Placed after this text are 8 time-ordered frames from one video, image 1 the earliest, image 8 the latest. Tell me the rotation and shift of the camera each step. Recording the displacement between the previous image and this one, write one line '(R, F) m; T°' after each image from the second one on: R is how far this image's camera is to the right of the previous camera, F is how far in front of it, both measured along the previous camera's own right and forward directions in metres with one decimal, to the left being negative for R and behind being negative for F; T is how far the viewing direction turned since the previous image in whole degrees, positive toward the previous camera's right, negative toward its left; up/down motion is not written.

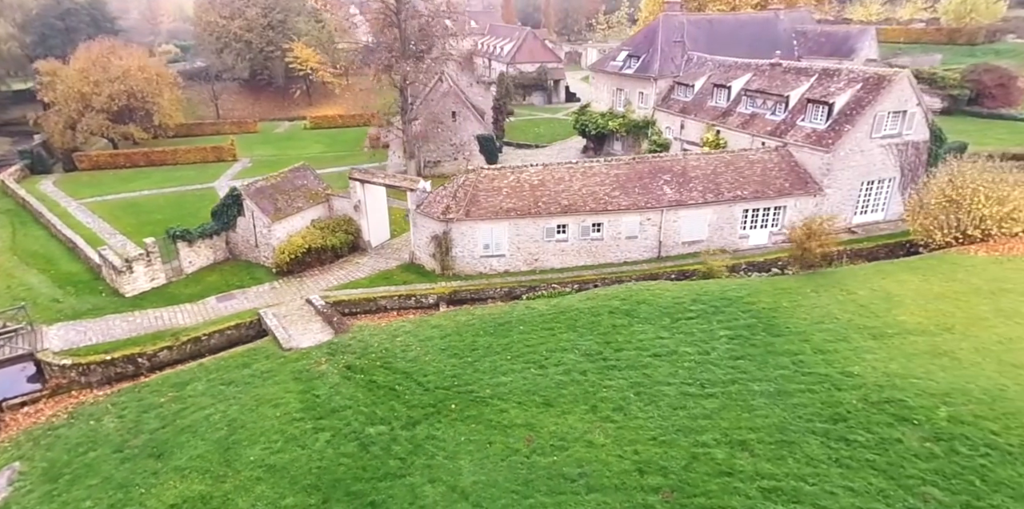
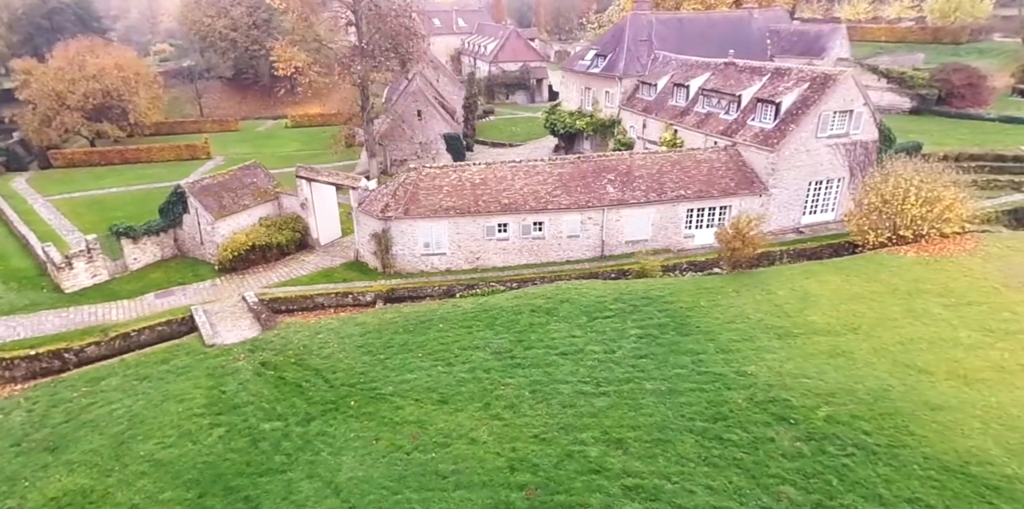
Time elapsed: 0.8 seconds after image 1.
(+3.3, -0.1) m; -1°
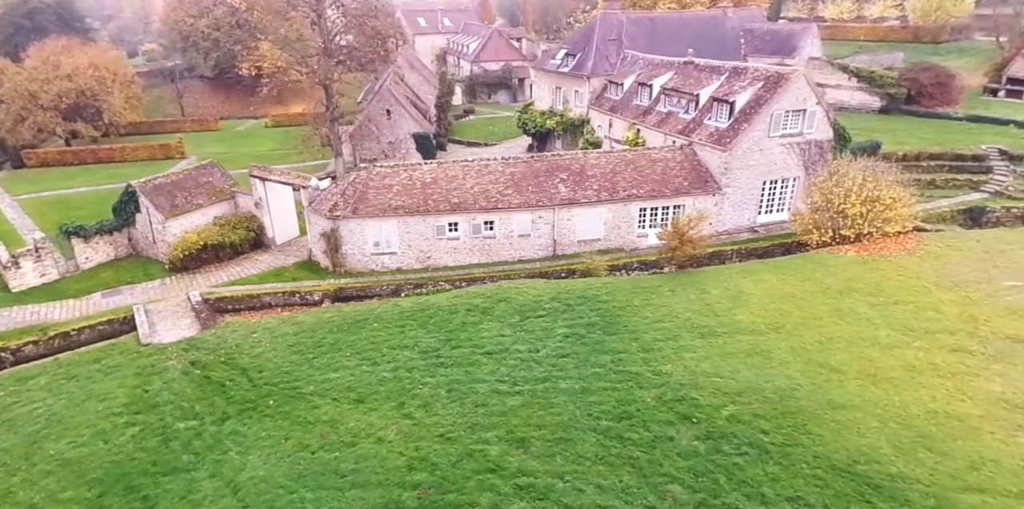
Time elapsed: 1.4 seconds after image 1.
(+2.5, 0.0) m; 0°
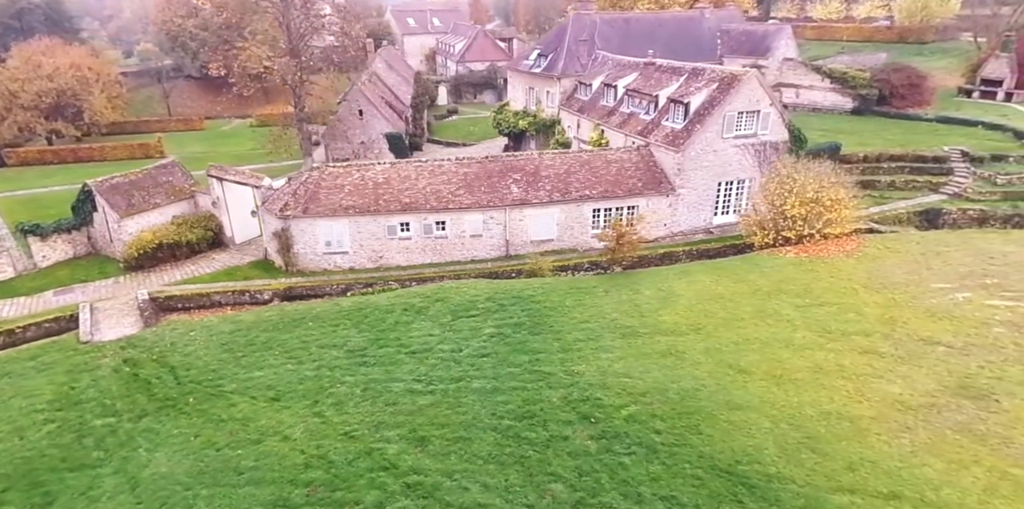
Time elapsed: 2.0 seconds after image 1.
(+2.7, -0.1) m; 0°
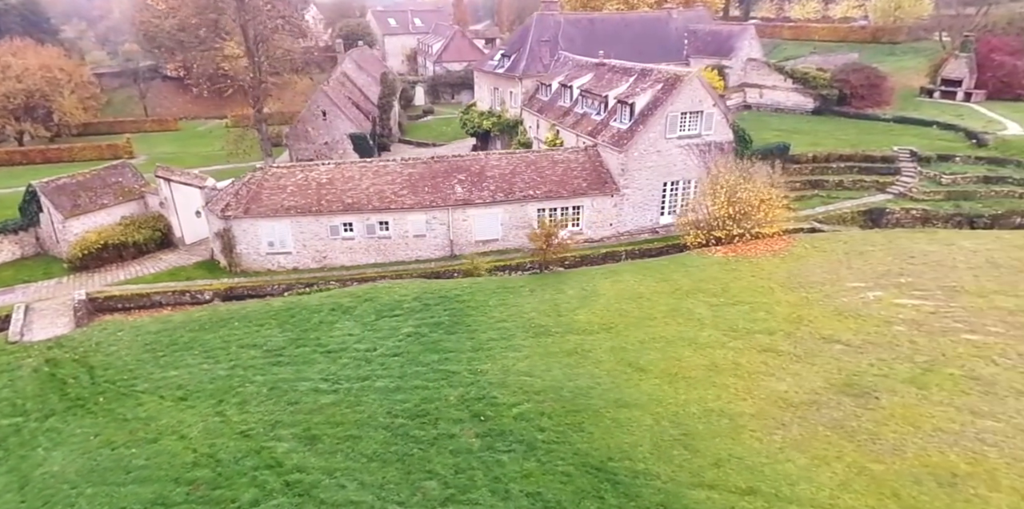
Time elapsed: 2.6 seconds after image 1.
(+2.8, -0.2) m; 0°
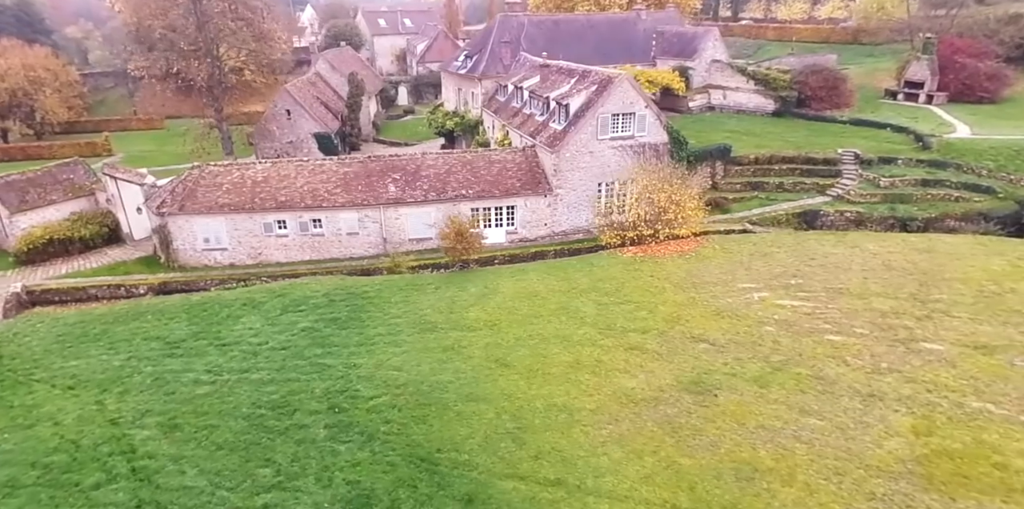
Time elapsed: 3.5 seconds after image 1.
(+4.2, -0.4) m; -1°
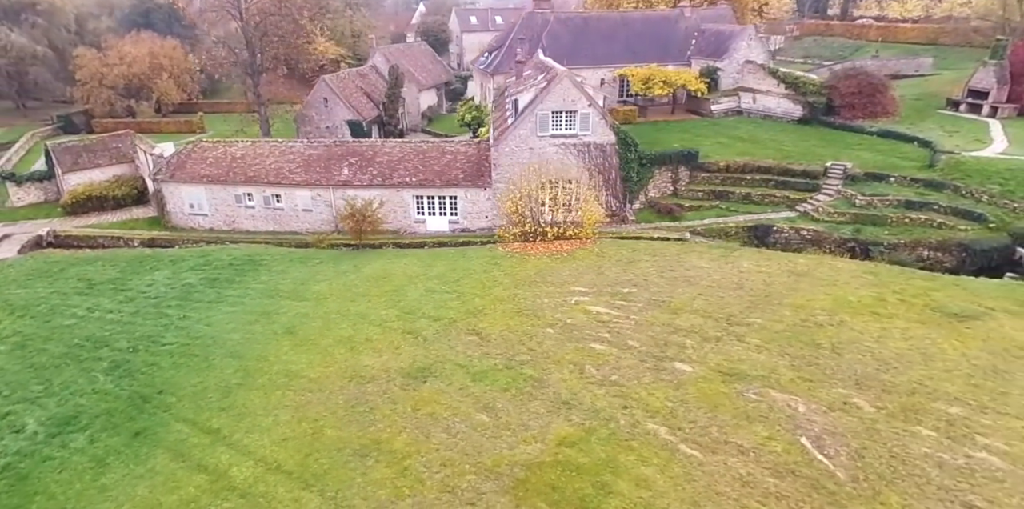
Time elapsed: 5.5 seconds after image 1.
(+10.5, +0.4) m; -12°
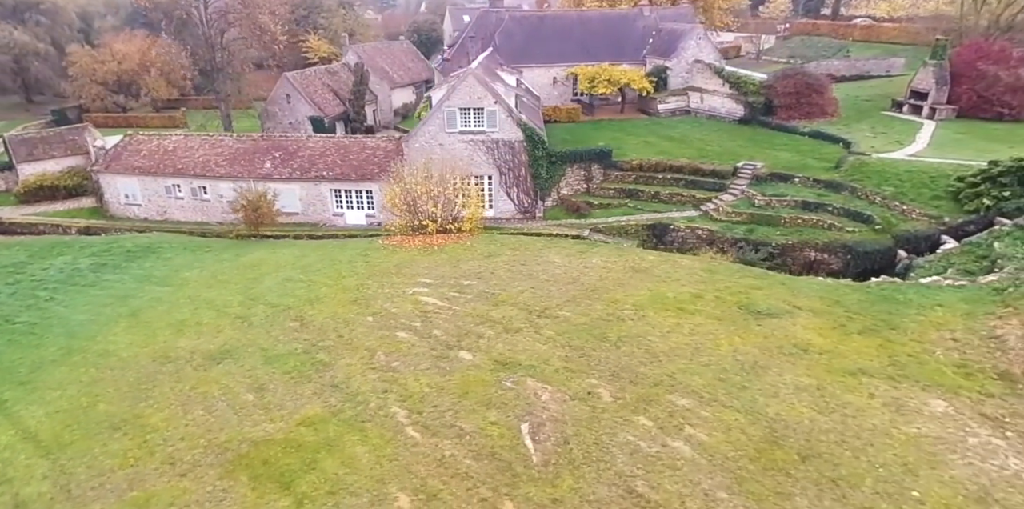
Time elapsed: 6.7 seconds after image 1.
(+6.3, -0.3) m; -2°
